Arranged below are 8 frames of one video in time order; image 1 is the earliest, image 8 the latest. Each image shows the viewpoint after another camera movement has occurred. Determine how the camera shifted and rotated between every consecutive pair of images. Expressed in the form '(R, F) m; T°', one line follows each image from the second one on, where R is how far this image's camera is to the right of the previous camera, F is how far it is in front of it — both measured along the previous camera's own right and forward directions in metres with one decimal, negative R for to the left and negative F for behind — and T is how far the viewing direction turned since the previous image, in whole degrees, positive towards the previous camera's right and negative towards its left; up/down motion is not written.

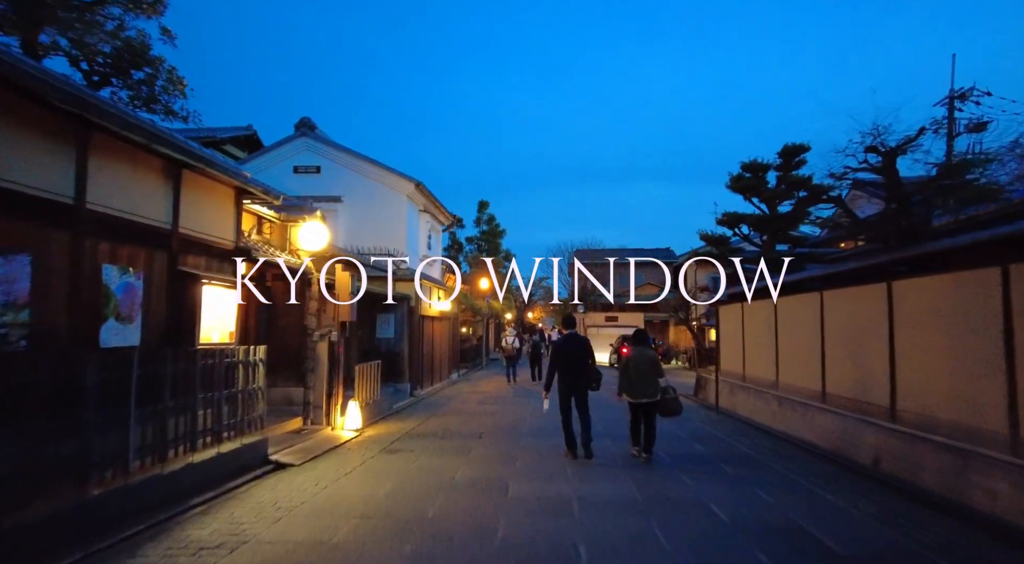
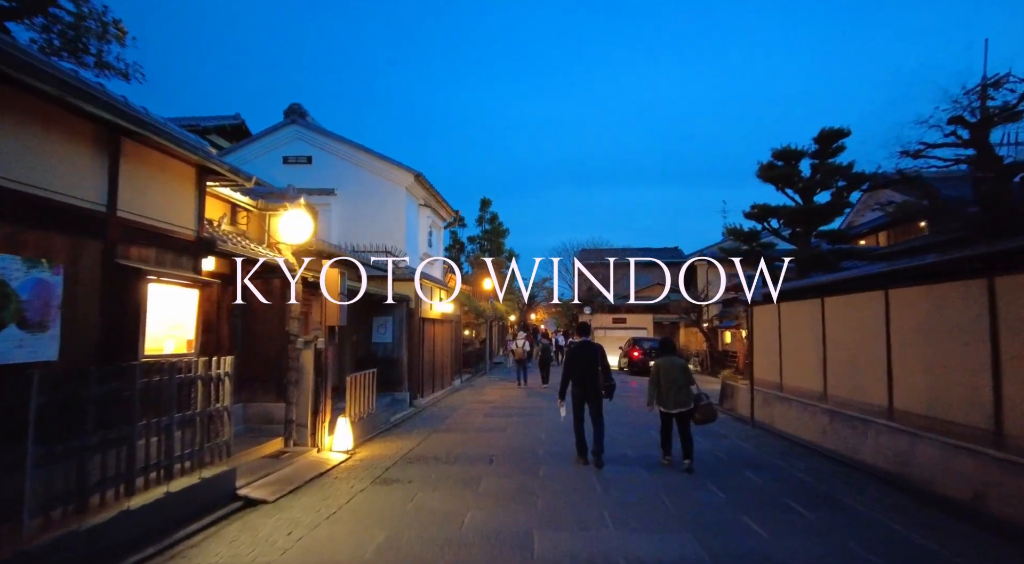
(-0.2, +1.4) m; 0°
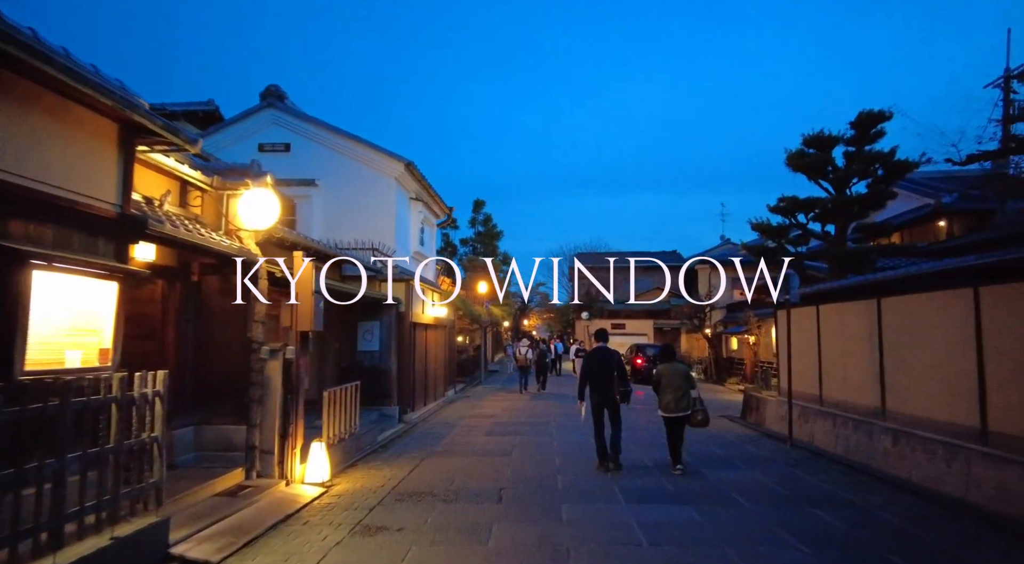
(-0.2, +1.6) m; +1°
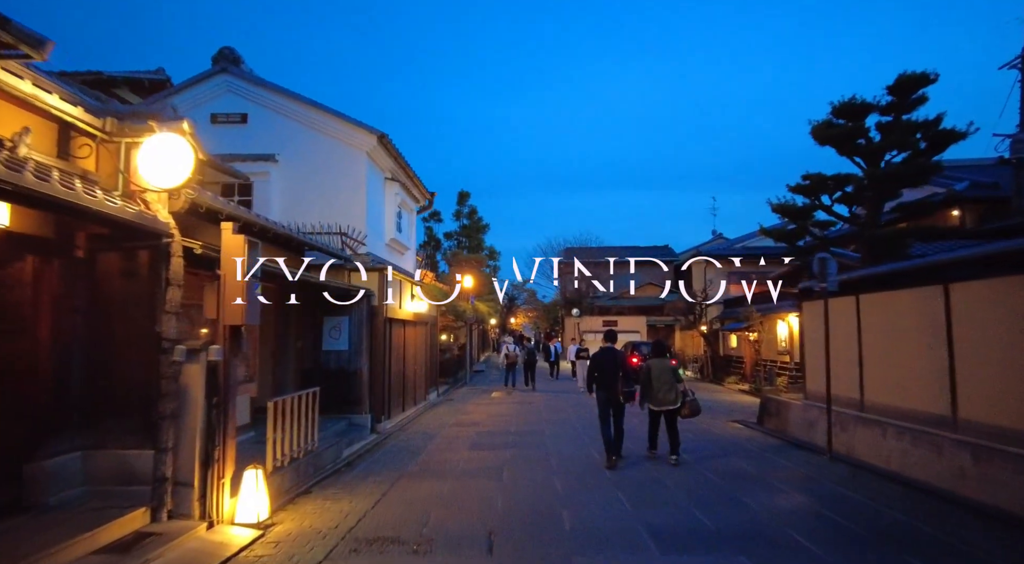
(-0.1, +1.7) m; +1°
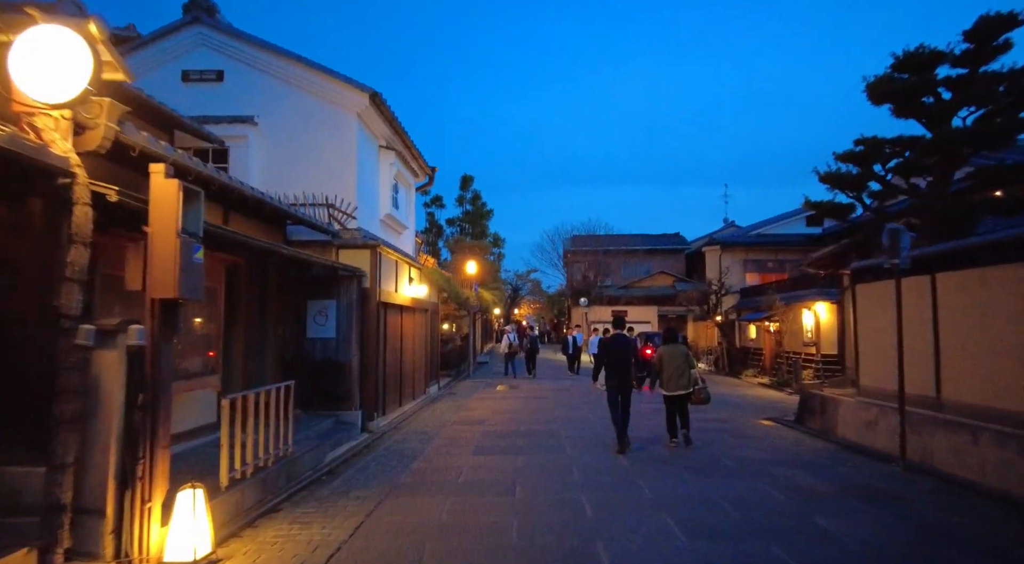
(-0.1, +1.5) m; 0°
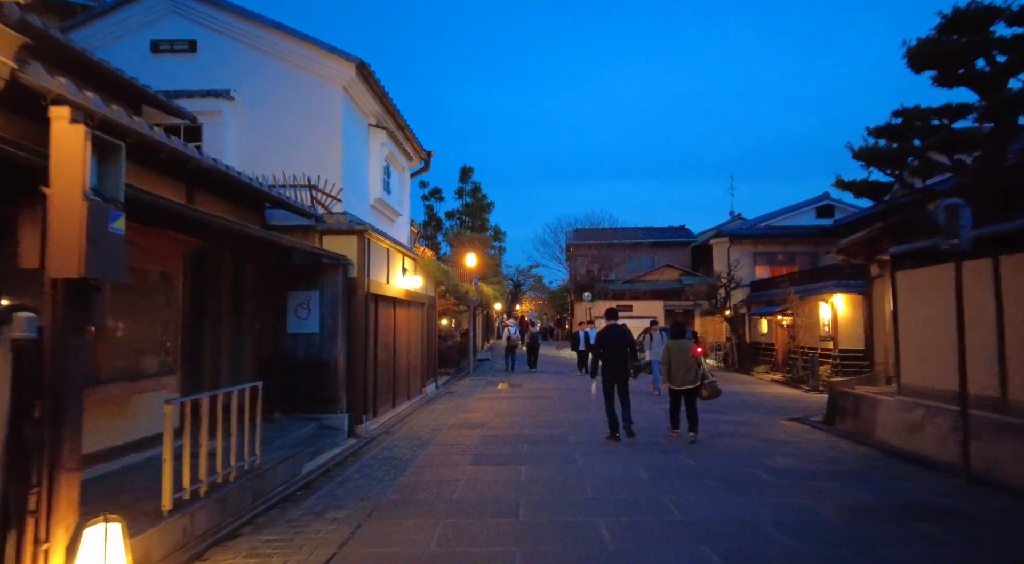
(0.0, +1.0) m; 0°
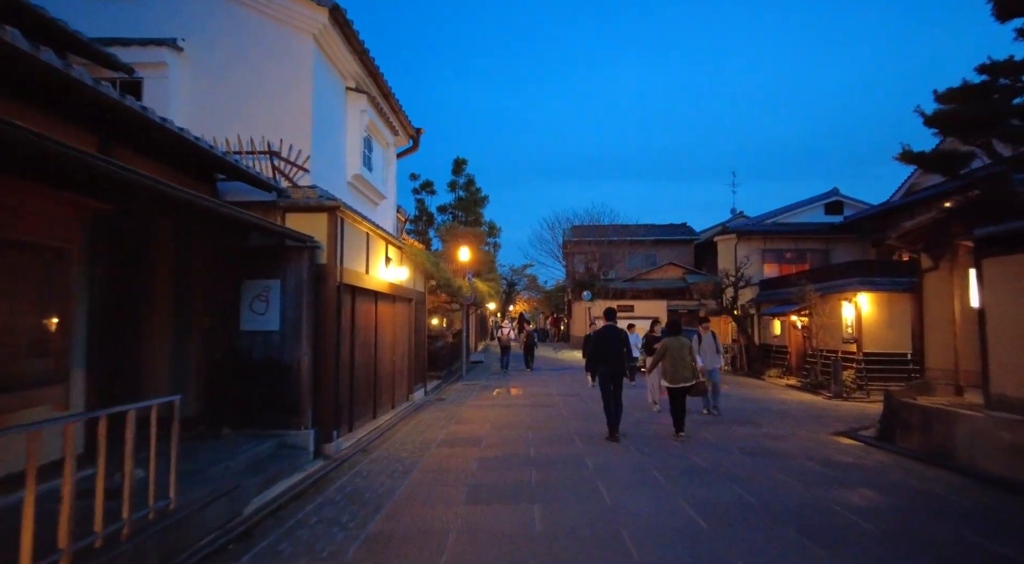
(-0.1, +1.7) m; +1°
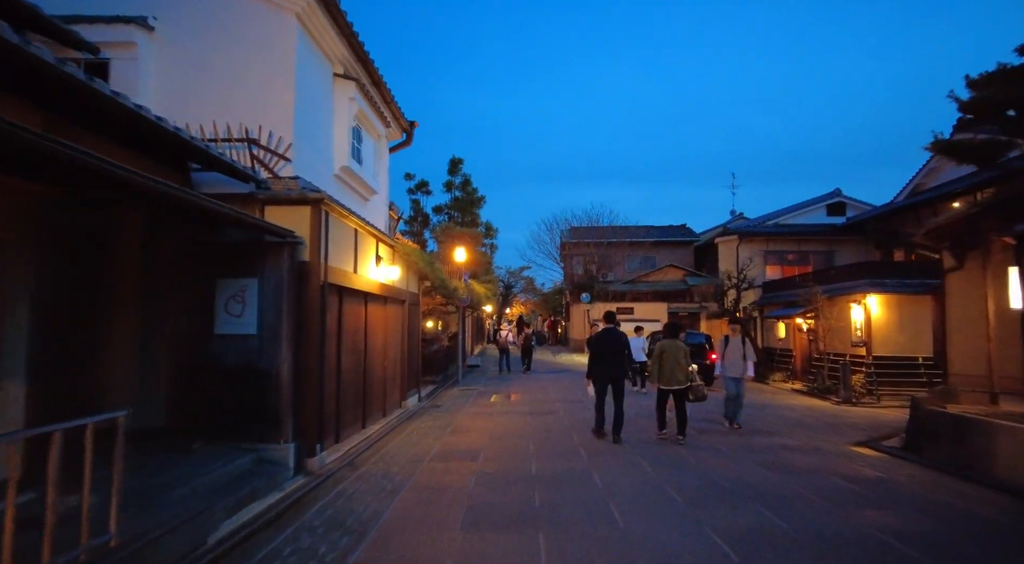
(0.0, +0.7) m; 0°
